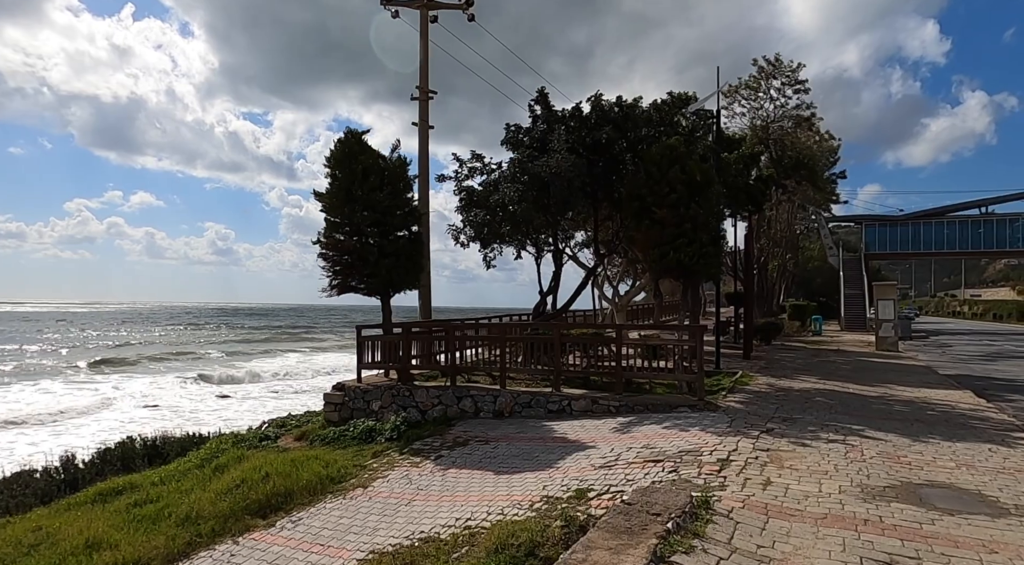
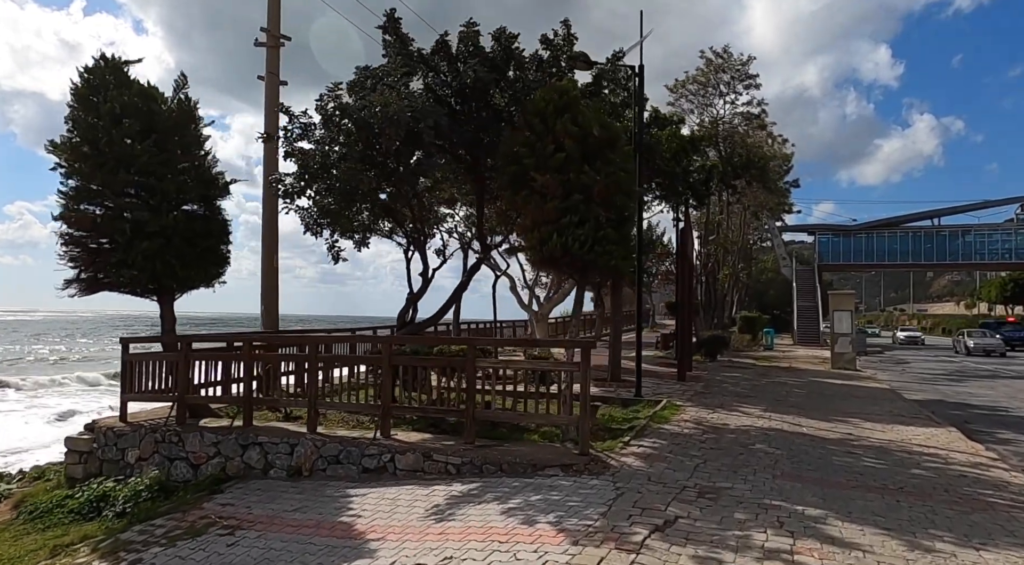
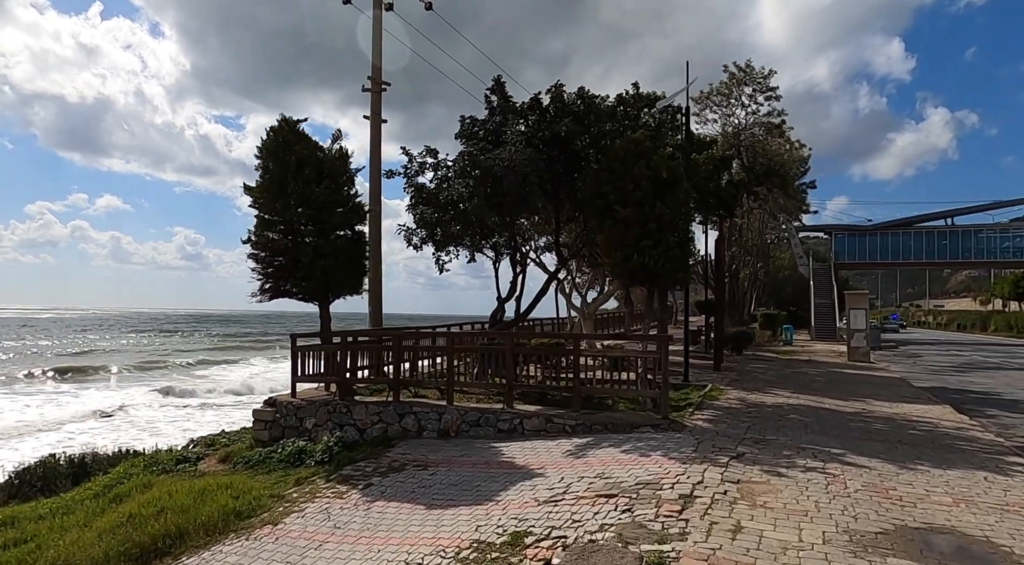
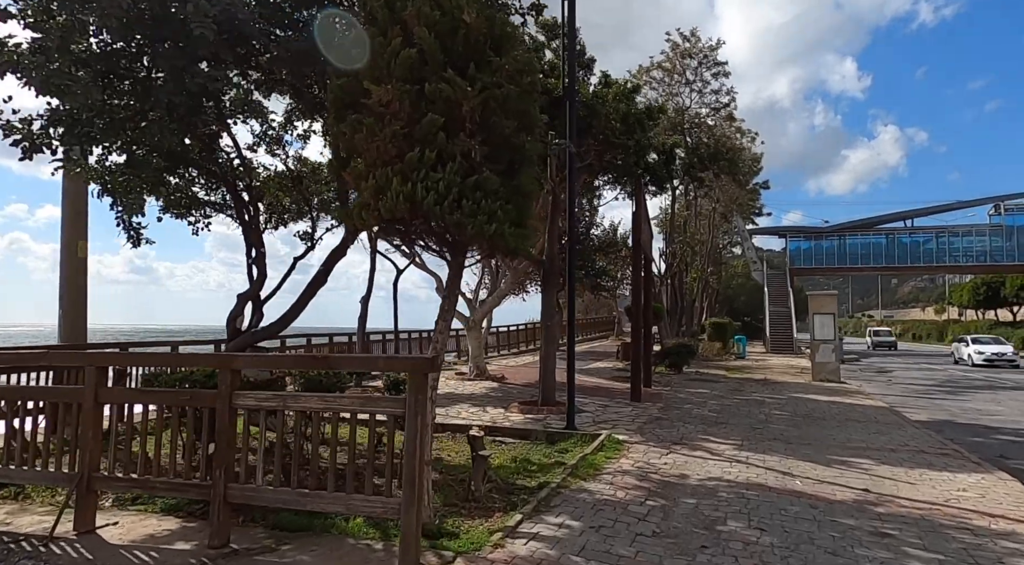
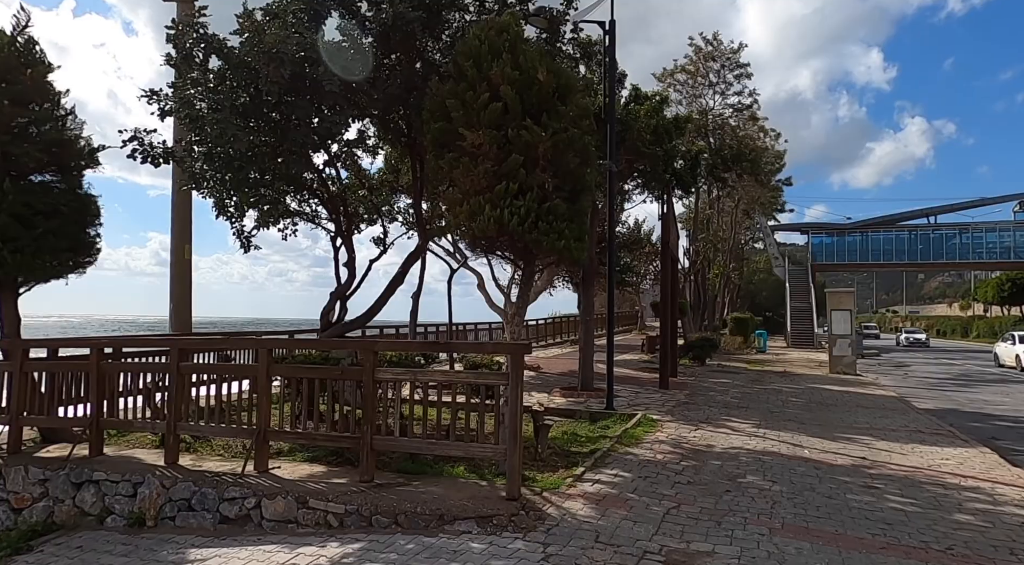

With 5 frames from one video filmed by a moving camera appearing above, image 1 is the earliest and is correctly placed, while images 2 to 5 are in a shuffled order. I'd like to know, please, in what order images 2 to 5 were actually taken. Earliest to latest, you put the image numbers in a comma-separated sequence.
3, 2, 5, 4
